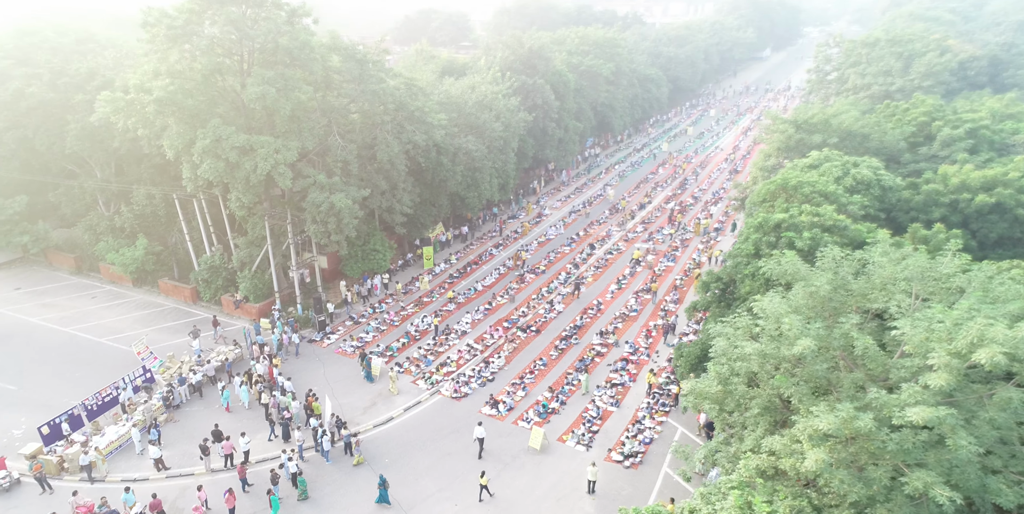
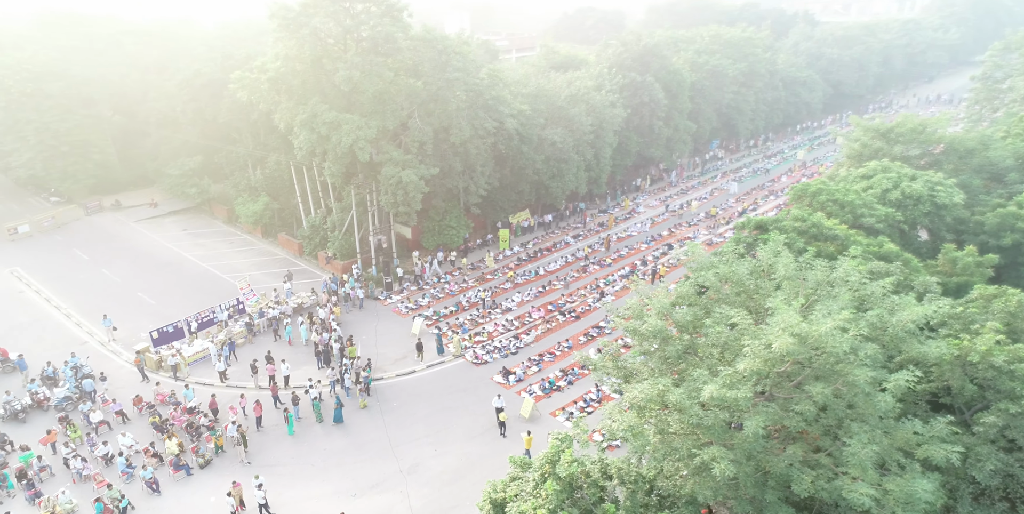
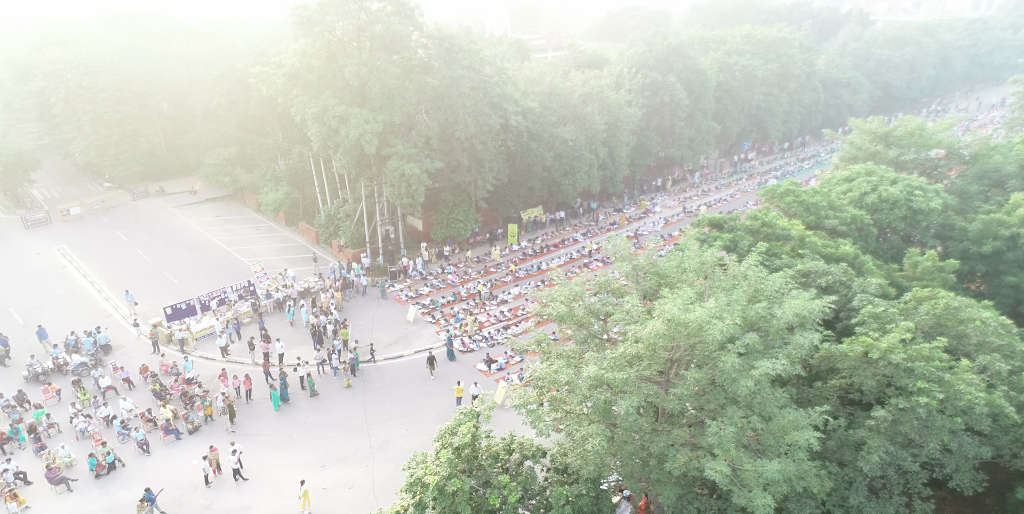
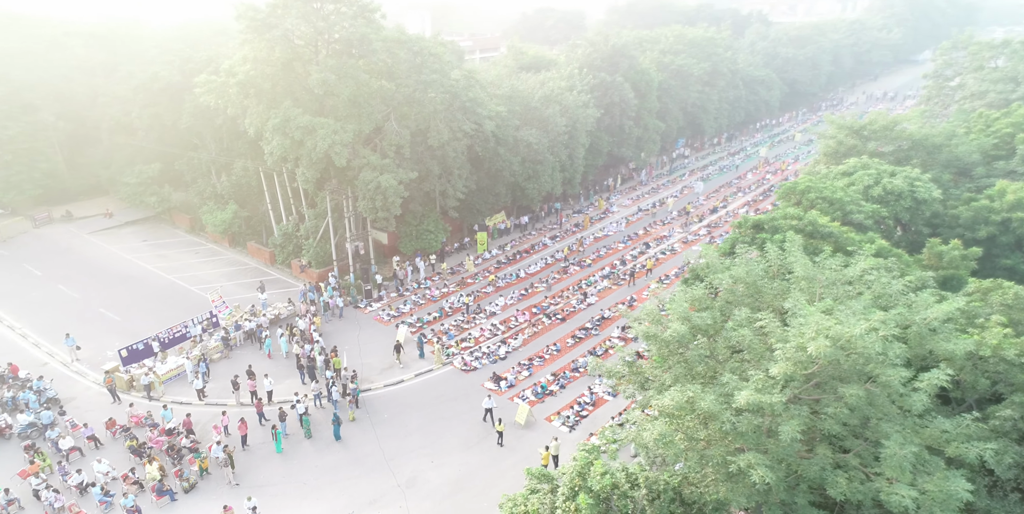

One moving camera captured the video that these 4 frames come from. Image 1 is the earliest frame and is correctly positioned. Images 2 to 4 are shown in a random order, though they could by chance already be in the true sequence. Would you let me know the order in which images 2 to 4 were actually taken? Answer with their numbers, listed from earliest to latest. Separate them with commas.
4, 2, 3
